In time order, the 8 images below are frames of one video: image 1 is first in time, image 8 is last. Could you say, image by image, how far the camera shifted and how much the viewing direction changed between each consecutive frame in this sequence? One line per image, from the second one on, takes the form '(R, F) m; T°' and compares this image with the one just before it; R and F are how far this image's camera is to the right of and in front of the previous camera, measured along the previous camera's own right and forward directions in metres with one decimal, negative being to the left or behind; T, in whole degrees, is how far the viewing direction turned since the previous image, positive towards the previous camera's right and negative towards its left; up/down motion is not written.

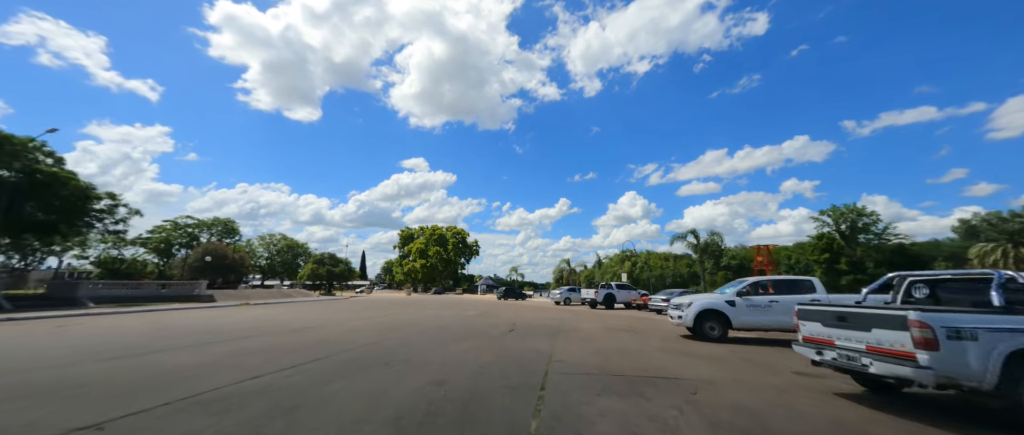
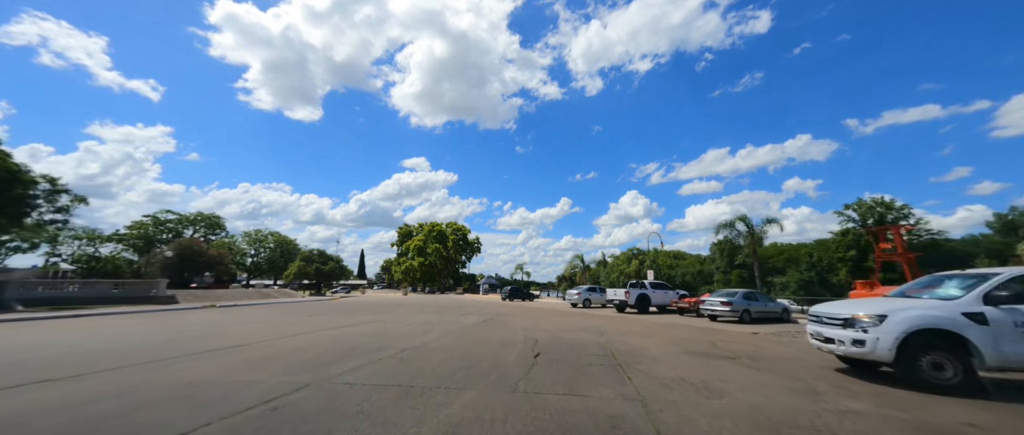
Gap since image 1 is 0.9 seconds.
(-0.3, +2.5) m; 0°
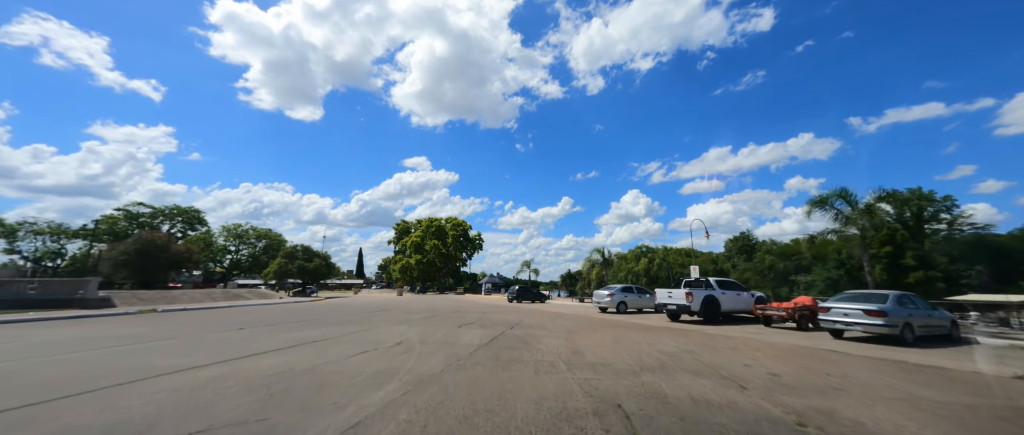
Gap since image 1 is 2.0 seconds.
(-0.3, +3.0) m; 0°
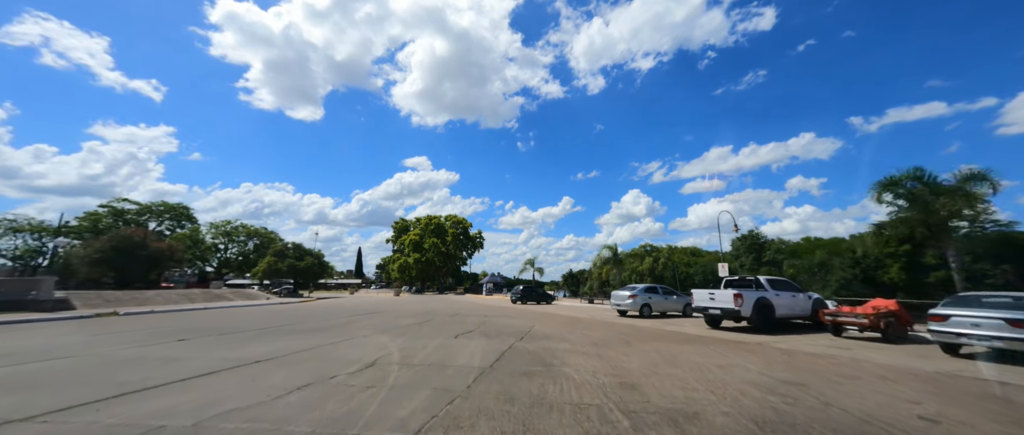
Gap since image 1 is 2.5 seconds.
(-0.1, +1.4) m; 0°
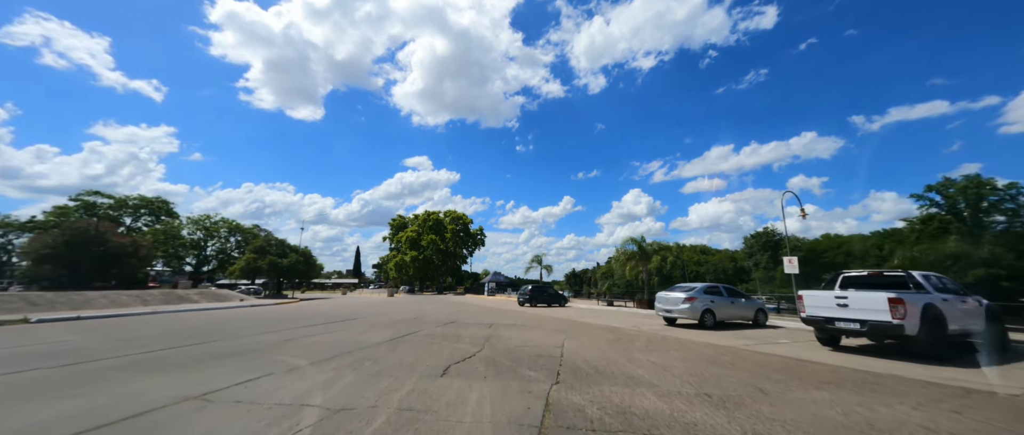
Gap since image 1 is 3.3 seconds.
(-0.2, +2.3) m; 0°
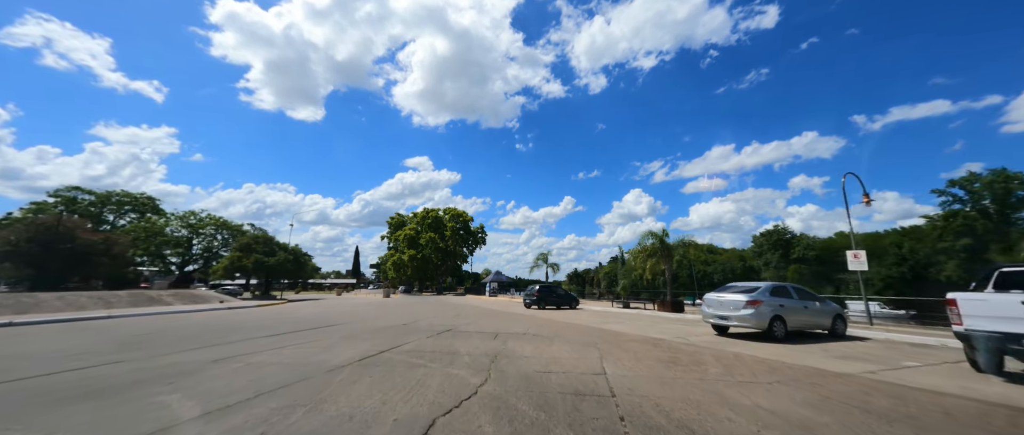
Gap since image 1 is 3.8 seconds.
(-0.2, +1.5) m; 0°
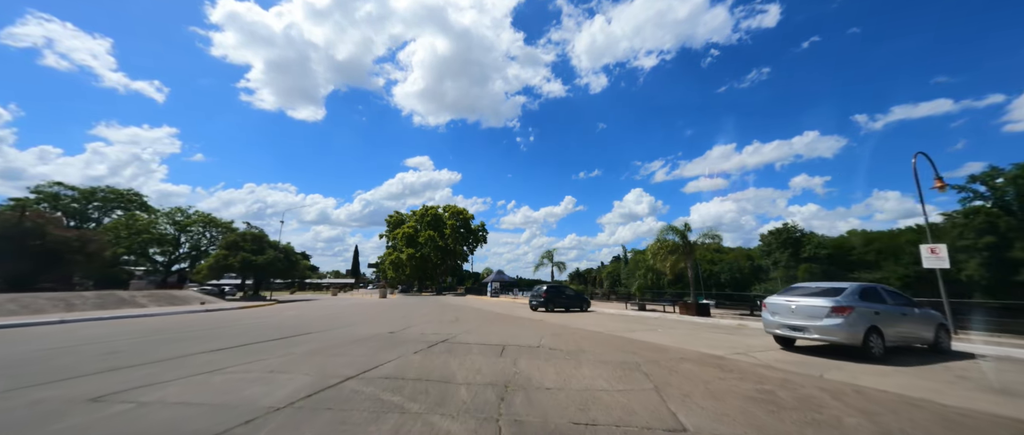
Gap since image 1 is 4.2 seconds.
(-0.1, +1.2) m; 0°
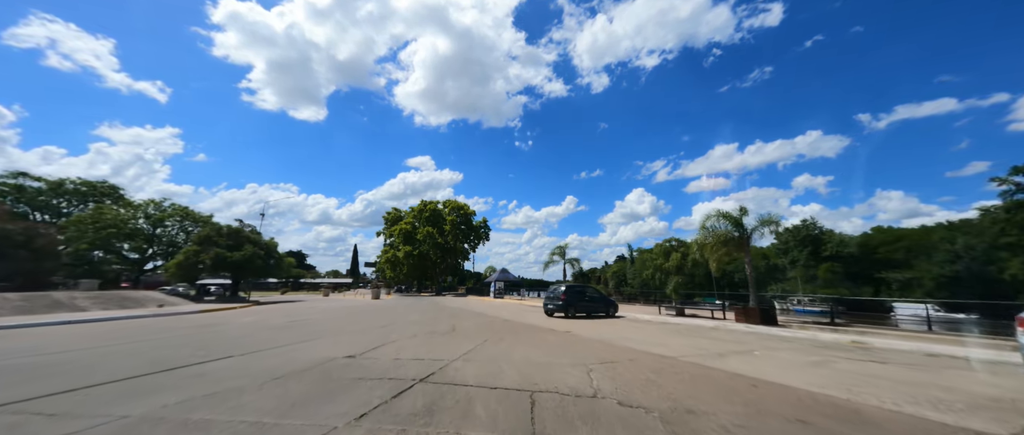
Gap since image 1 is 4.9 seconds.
(-0.2, +2.1) m; 0°
